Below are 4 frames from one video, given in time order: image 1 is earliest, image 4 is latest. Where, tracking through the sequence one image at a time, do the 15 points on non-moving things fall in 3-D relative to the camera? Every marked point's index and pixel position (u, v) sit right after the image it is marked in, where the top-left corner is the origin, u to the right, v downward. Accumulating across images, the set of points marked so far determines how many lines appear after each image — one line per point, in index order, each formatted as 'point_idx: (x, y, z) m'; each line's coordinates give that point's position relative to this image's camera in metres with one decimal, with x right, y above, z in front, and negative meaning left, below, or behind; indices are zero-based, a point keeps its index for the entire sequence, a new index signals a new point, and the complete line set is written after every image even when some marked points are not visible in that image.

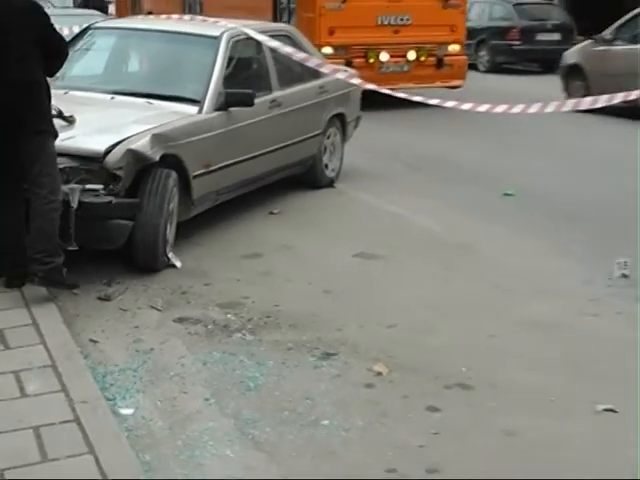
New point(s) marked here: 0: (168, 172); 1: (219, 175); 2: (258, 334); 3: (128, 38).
0: (-1.5, +0.7, +6.8) m
1: (-1.1, +0.7, +7.3) m
2: (-0.6, -0.9, +6.5) m
3: (-2.2, +2.3, +7.9) m
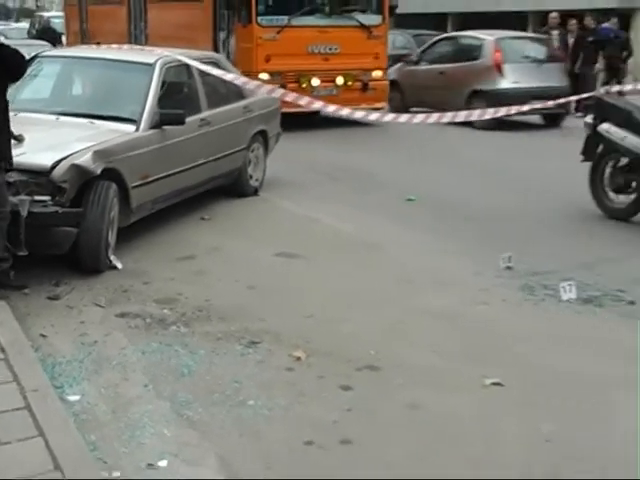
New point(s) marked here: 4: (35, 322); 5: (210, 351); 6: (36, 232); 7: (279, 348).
0: (-2.3, +0.6, +7.7) m
1: (-1.9, +0.6, +8.2) m
2: (-1.4, -0.9, +7.4) m
3: (-3.1, +2.2, +8.7) m
4: (-3.0, -0.9, +7.3) m
5: (-1.1, -1.1, +7.0) m
6: (-3.0, +0.1, +7.3) m
7: (-0.5, -1.1, +7.1) m
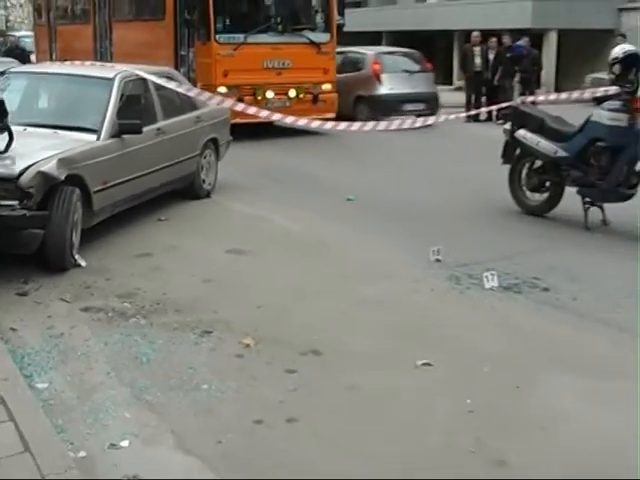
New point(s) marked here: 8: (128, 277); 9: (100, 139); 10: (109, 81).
0: (-3.0, +0.6, +8.3) m
1: (-2.6, +0.6, +8.9) m
2: (-2.0, -0.9, +8.1) m
3: (-3.8, +2.2, +9.4) m
4: (-3.6, -0.9, +7.9) m
5: (-1.7, -1.1, +7.7) m
6: (-3.7, +0.1, +8.0) m
7: (-1.1, -1.1, +7.8) m
8: (-2.4, -0.5, +8.7) m
9: (-2.7, +1.3, +8.7) m
10: (-2.8, +2.1, +9.4) m
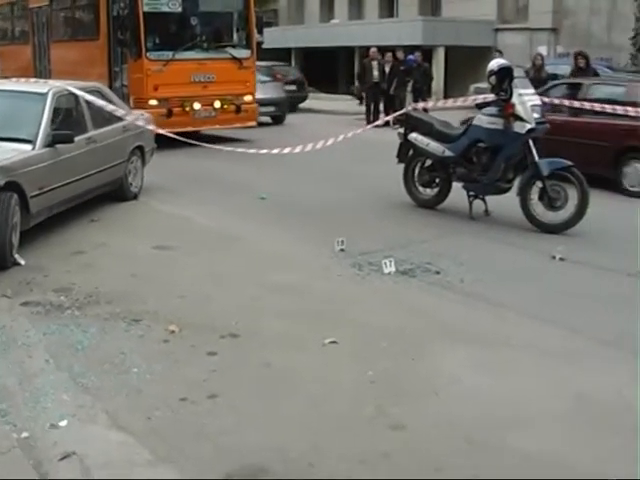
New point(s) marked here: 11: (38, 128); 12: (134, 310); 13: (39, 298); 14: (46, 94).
0: (-4.1, +0.6, +9.2) m
1: (-3.7, +0.6, +9.7) m
2: (-3.1, -0.9, +8.9) m
3: (-5.0, +2.1, +10.3) m
4: (-4.7, -0.9, +8.7) m
5: (-2.8, -1.0, +8.6) m
6: (-4.7, +0.1, +8.8) m
7: (-2.1, -1.0, +8.7) m
8: (-3.5, -0.5, +9.5) m
9: (-3.9, +1.2, +9.6) m
10: (-4.0, +2.1, +10.3) m
11: (-3.9, +1.6, +9.8) m
12: (-2.5, -0.9, +9.0) m
13: (-3.7, -0.8, +9.1) m
14: (-4.0, +2.2, +10.3) m
